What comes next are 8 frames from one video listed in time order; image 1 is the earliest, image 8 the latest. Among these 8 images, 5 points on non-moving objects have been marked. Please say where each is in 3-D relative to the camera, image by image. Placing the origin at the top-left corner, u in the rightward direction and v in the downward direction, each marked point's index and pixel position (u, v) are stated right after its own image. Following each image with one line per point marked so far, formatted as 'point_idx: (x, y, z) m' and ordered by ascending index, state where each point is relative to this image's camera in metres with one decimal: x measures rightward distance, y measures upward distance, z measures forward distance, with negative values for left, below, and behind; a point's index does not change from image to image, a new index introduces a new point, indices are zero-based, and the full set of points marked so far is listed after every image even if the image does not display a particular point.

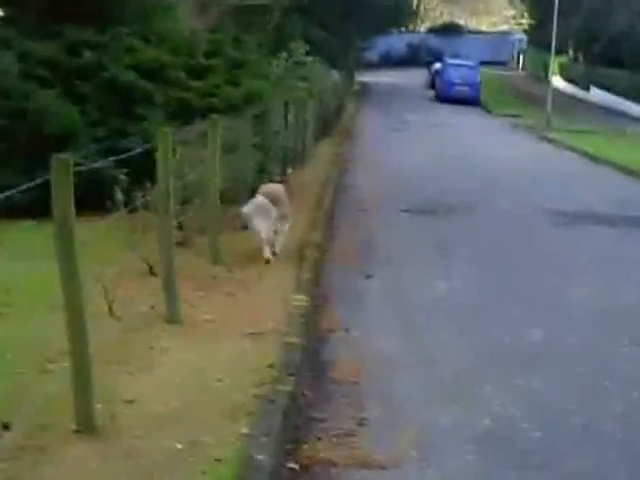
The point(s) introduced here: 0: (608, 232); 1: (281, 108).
0: (+1.9, +0.1, +14.7) m
1: (-0.3, +1.2, +19.4) m
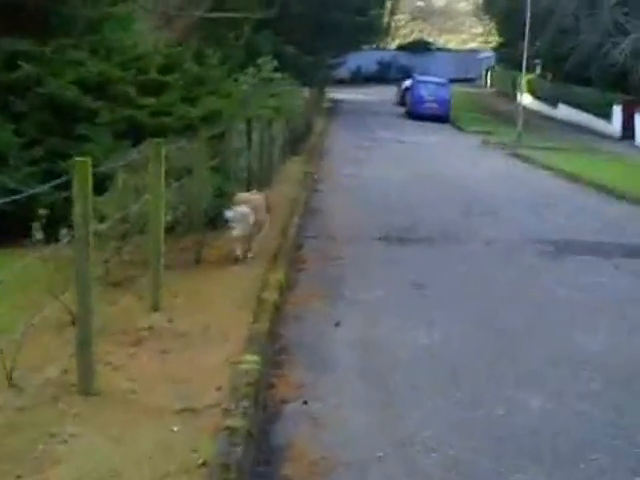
0: (+1.7, -0.1, +13.1) m
1: (-0.6, +0.9, +17.8) m
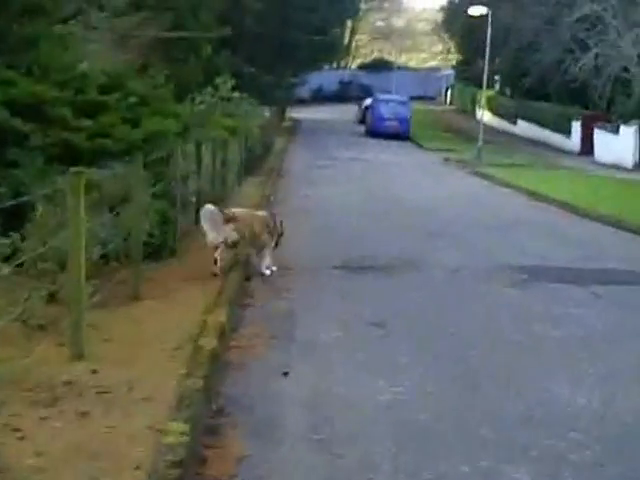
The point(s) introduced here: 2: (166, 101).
0: (+1.5, -0.3, +12.1) m
1: (-1.0, +0.7, +16.7) m
2: (-1.1, +1.0, +14.9) m
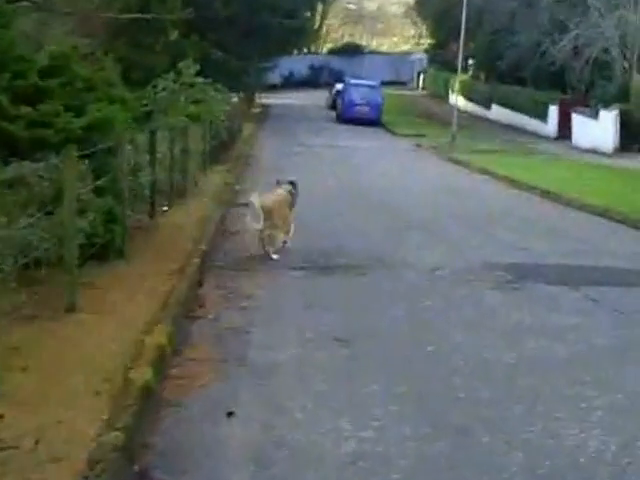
0: (+1.3, -0.3, +10.8) m
1: (-1.2, +0.7, +15.5) m
2: (-1.3, +1.0, +13.6) m
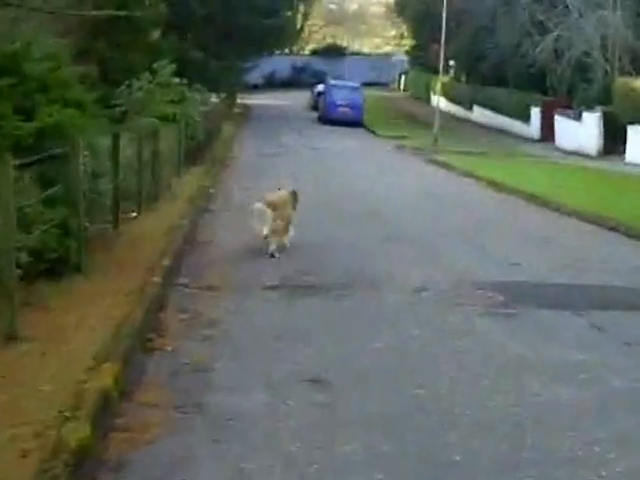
0: (+1.2, -0.4, +9.7) m
1: (-1.4, +0.7, +14.3) m
2: (-1.4, +0.9, +12.4) m
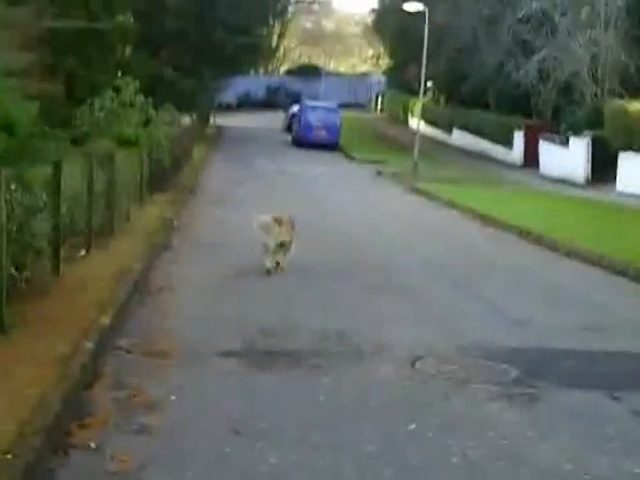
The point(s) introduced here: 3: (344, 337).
0: (+1.1, -0.6, +7.7) m
1: (-1.5, +0.4, +12.3) m
2: (-1.6, +0.6, +10.5) m
3: (+0.1, -0.4, +10.0) m
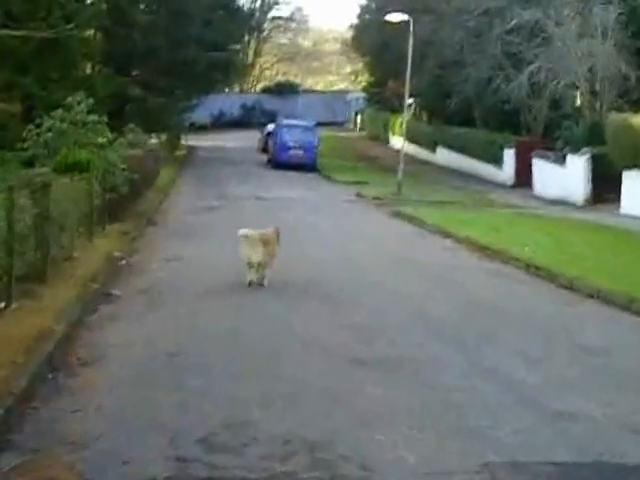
0: (+1.0, -0.8, +4.8) m
1: (-1.7, +0.1, +9.4) m
2: (-1.7, +0.4, +7.5) m
3: (0.0, -0.7, +7.0) m
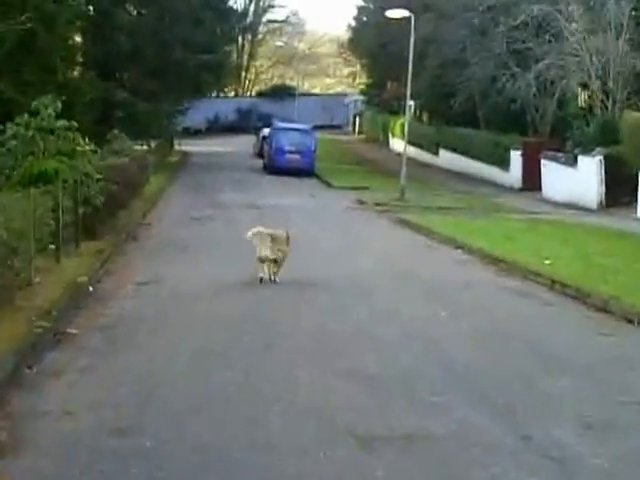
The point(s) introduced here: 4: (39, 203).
0: (+1.0, -0.9, +2.4) m
1: (-1.7, 0.0, +7.0) m
2: (-1.7, +0.2, +5.2) m
3: (0.0, -0.8, +4.7) m
4: (-2.1, +0.3, +16.4) m
